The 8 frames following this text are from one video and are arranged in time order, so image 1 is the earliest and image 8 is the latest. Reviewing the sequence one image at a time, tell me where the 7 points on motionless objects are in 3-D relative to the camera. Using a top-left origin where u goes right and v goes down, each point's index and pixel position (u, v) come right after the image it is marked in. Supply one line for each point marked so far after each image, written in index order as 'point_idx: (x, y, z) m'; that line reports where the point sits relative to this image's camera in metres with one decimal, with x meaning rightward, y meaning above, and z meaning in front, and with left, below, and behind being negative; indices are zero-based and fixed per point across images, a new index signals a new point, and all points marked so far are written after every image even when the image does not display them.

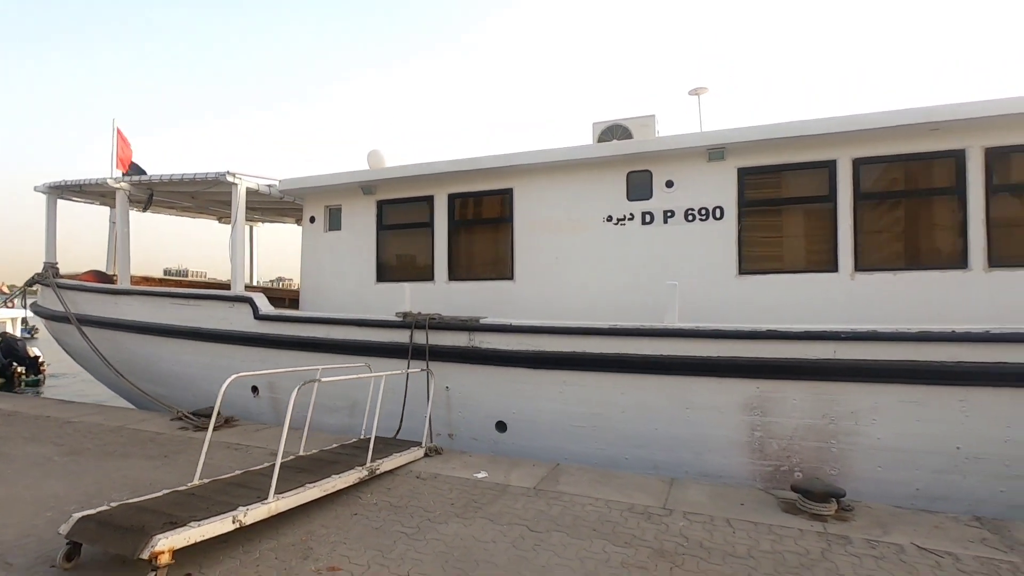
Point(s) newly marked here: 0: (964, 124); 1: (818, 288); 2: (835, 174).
0: (+3.5, +1.3, +4.1) m
1: (+2.6, 0.0, +4.5) m
2: (+2.7, +1.0, +4.5) m
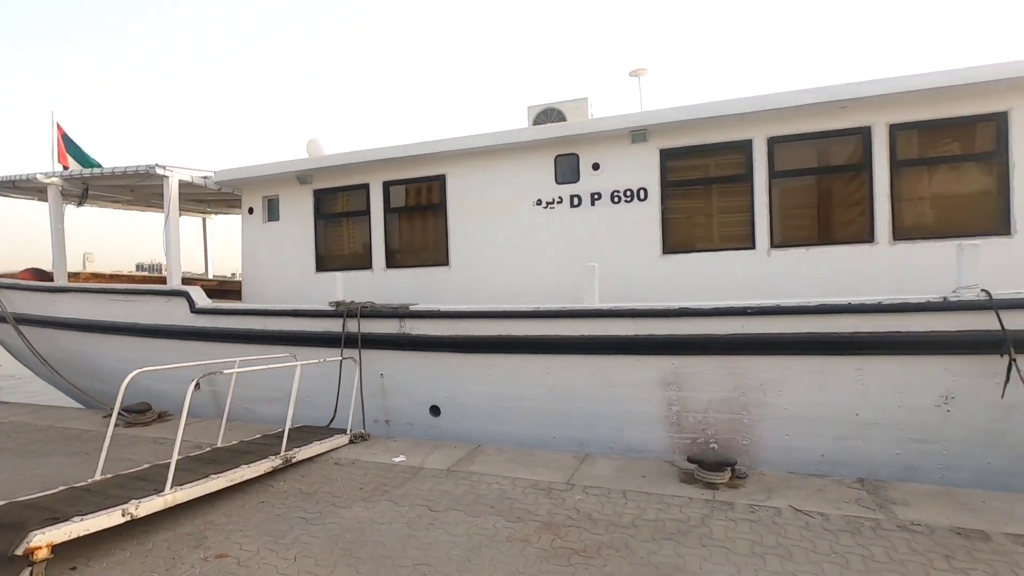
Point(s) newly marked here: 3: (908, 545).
0: (+2.8, +1.5, +4.2) m
1: (+1.9, +0.2, +4.6) m
2: (+2.1, +1.2, +4.6) m
3: (+1.8, -1.1, +2.4) m
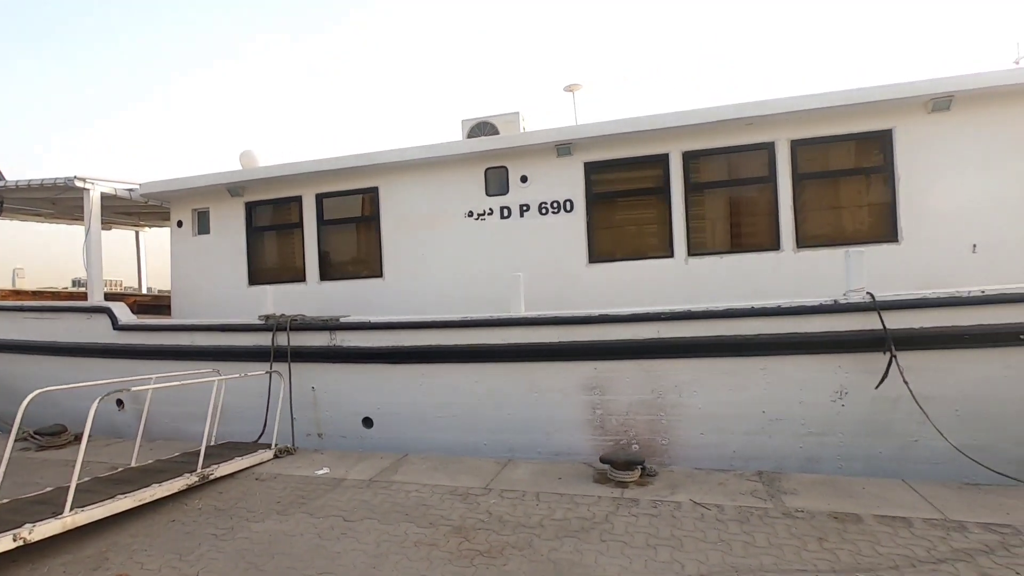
0: (+2.2, +1.4, +4.5) m
1: (+1.3, +0.1, +4.9) m
2: (+1.4, +1.1, +4.9) m
3: (+1.3, -1.2, +2.6) m
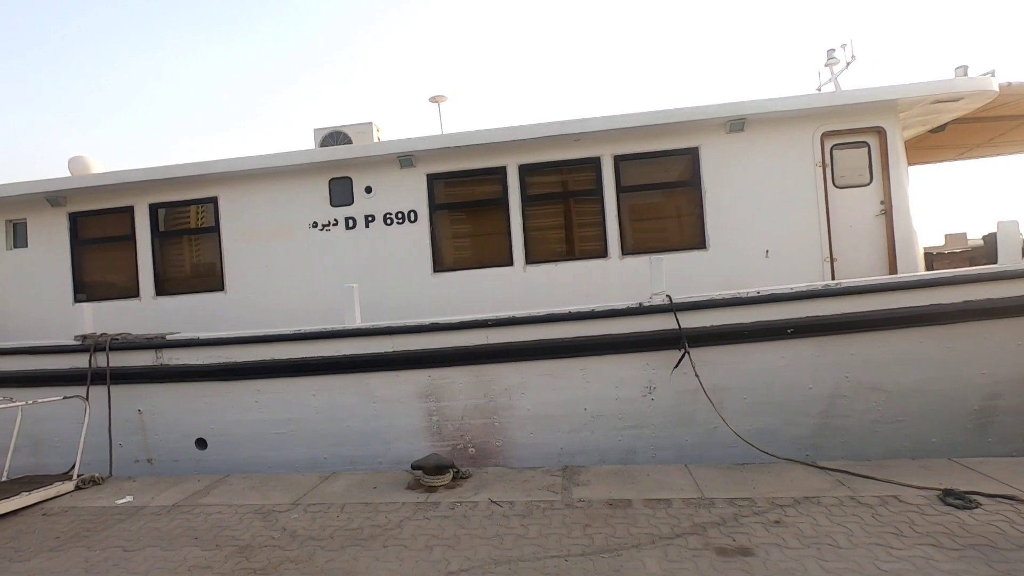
0: (+0.7, +1.4, +4.9) m
1: (-0.1, +0.1, +5.0) m
2: (-0.1, +1.0, +5.1) m
3: (+0.3, -1.2, +2.8) m
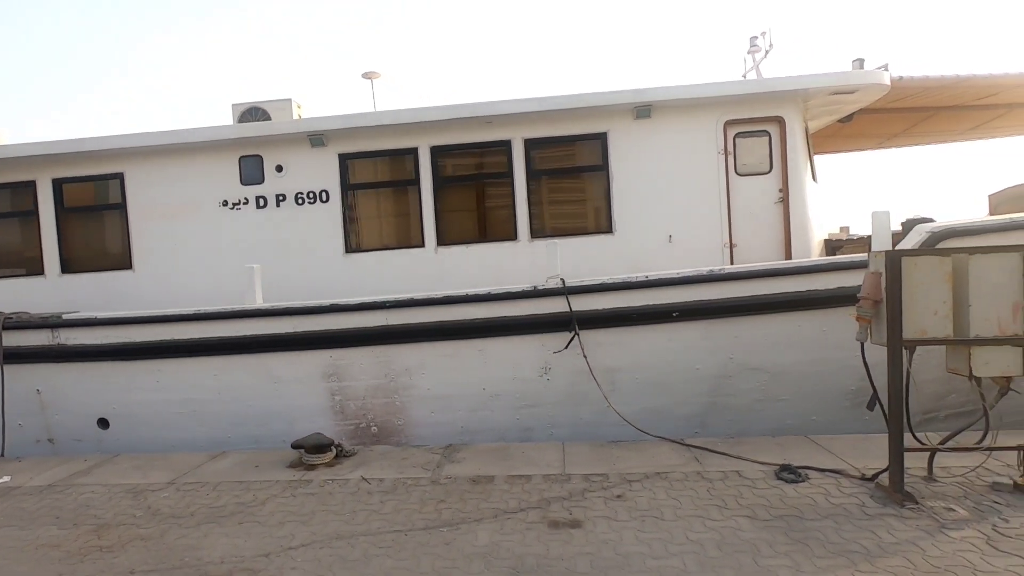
0: (-0.1, +1.5, +4.9) m
1: (-1.0, +0.2, +5.1) m
2: (-0.9, +1.2, +5.1) m
3: (-0.5, -1.1, +2.9) m
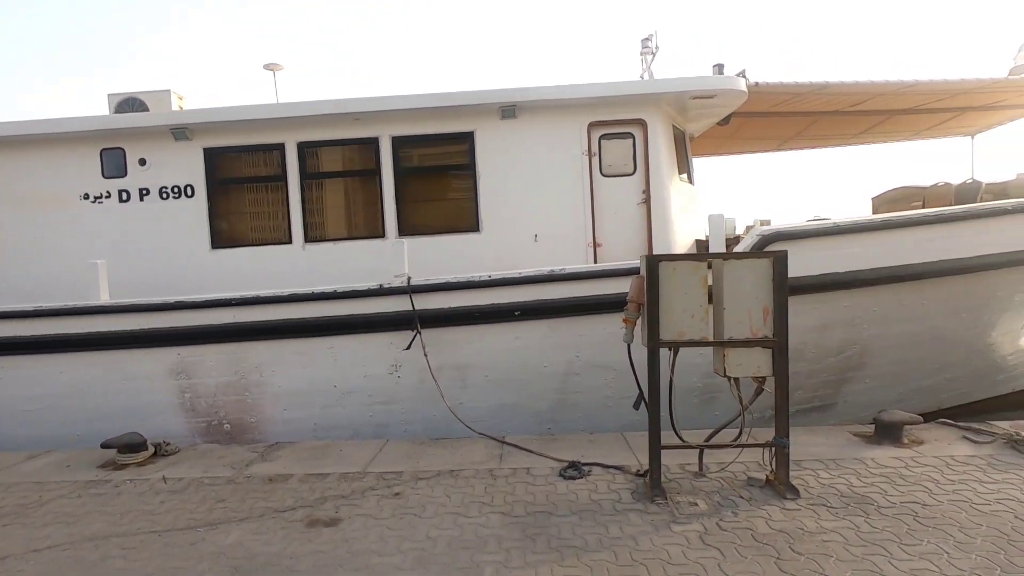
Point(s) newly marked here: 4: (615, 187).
0: (-1.3, +1.6, +4.9) m
1: (-2.2, +0.3, +5.0) m
2: (-2.1, +1.2, +5.1) m
3: (-1.7, -1.1, +2.9) m
4: (+1.0, +1.0, +5.1) m
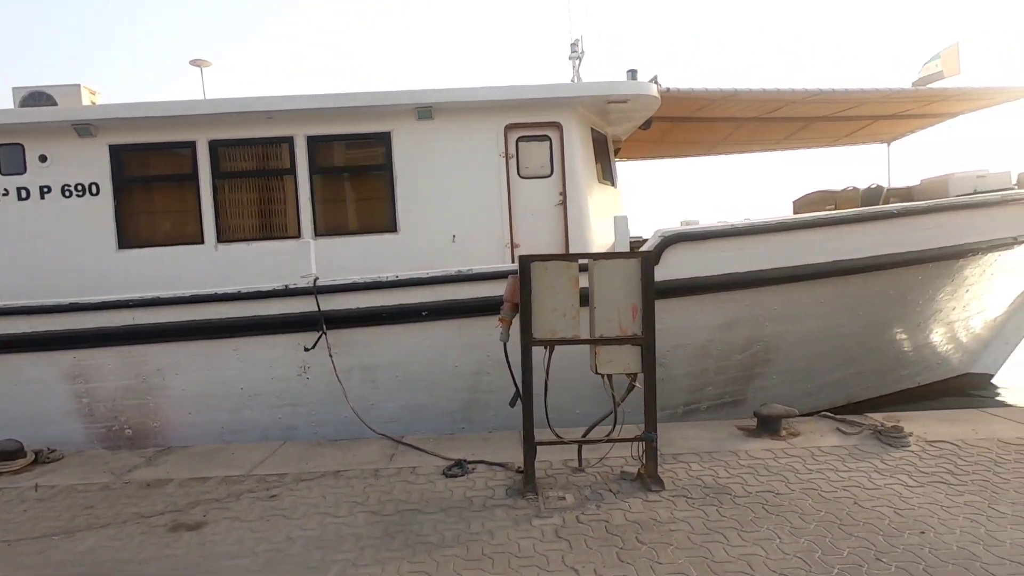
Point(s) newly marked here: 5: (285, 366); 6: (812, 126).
0: (-2.1, +1.6, +4.8) m
1: (-3.0, +0.3, +4.9) m
2: (-2.9, +1.2, +4.9) m
3: (-2.3, -1.1, +2.8) m
4: (+0.2, +1.0, +5.2) m
5: (-1.8, -0.6, +4.4) m
6: (+4.0, +2.2, +7.3) m
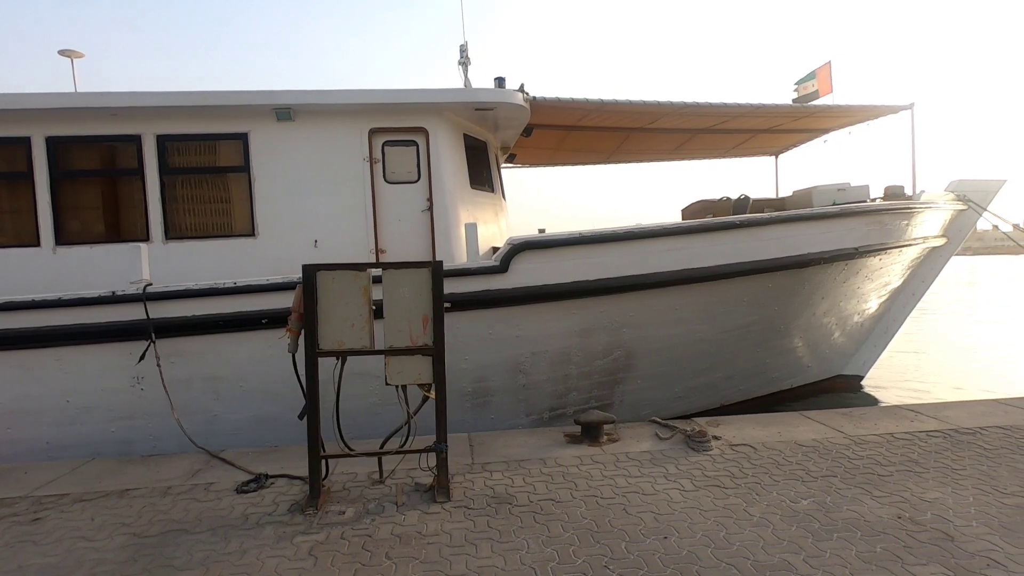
0: (-3.3, +1.5, +4.6) m
1: (-4.3, +0.2, +4.6) m
2: (-4.2, +1.2, +4.6) m
3: (-3.4, -1.2, +2.6) m
4: (-1.1, +0.9, +5.1) m
5: (-3.0, -0.7, +4.1) m
6: (+2.6, +2.1, +7.5) m
